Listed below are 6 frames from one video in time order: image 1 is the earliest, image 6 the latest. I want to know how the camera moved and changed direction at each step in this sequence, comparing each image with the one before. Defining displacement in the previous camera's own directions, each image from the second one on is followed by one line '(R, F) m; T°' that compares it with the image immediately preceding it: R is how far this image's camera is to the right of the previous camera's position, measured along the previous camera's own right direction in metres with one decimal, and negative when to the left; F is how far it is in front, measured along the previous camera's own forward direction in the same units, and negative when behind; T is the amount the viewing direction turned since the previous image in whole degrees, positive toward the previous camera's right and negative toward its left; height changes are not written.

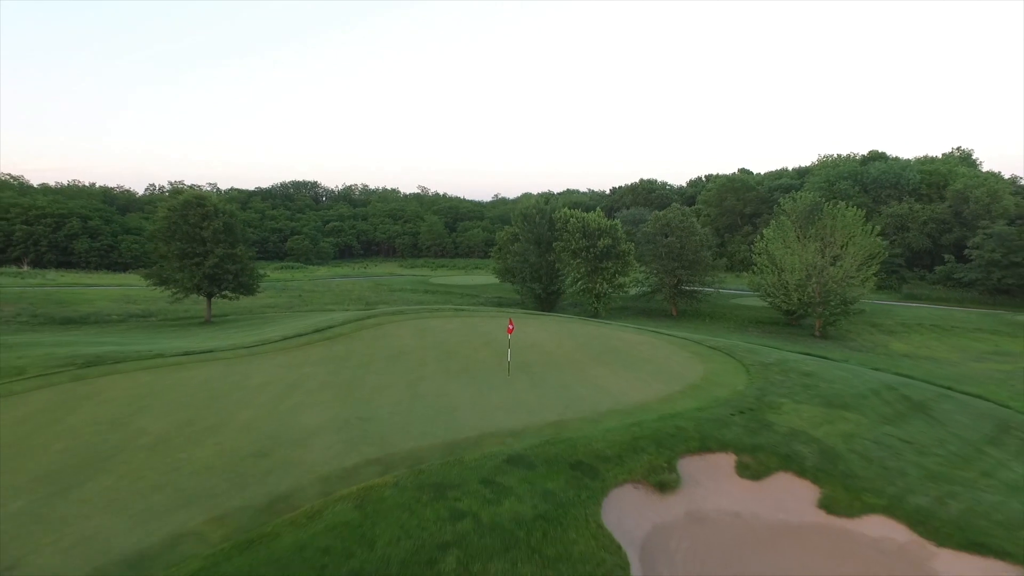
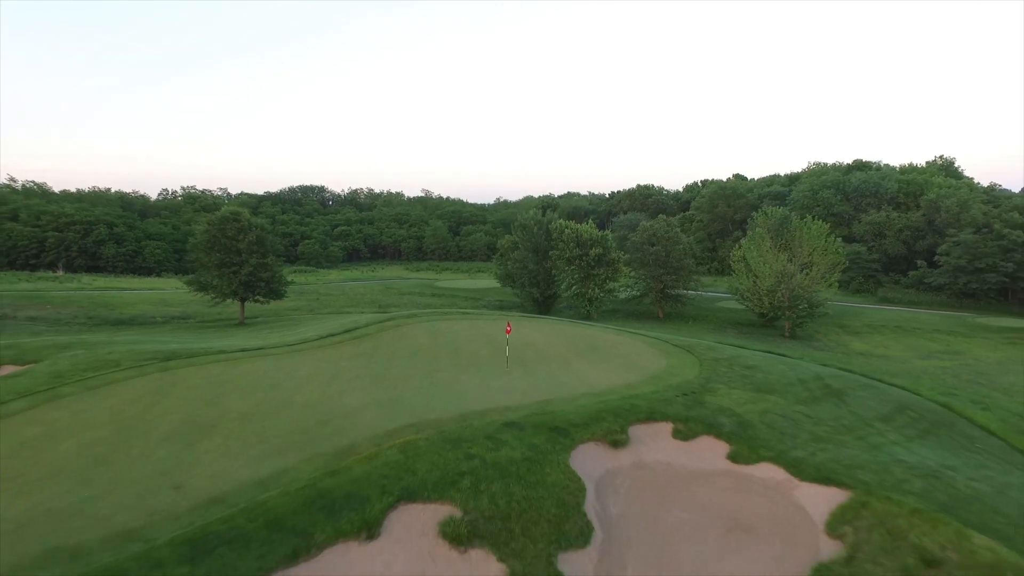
(+0.1, -2.5) m; 0°
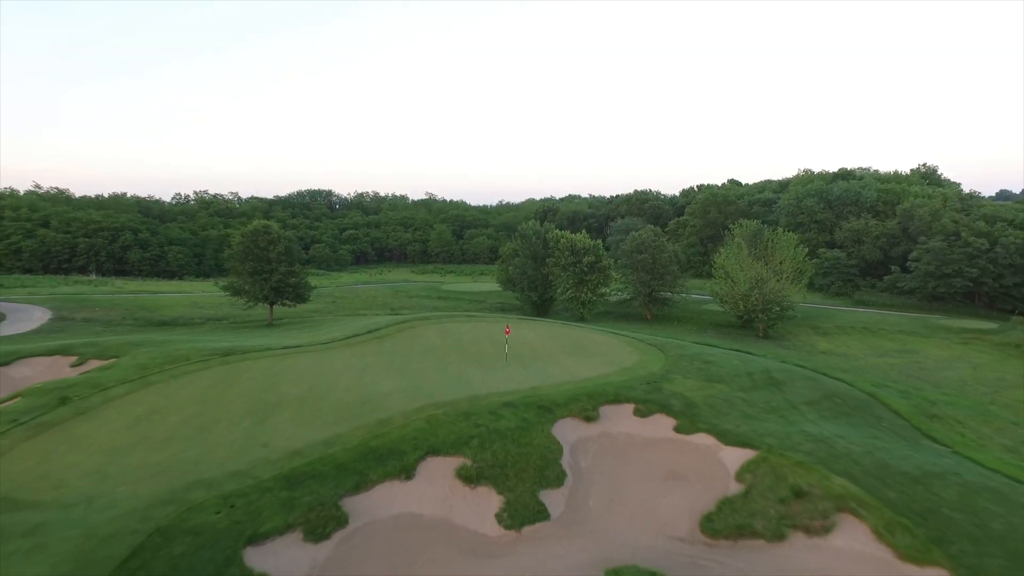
(+0.1, -2.7) m; 0°
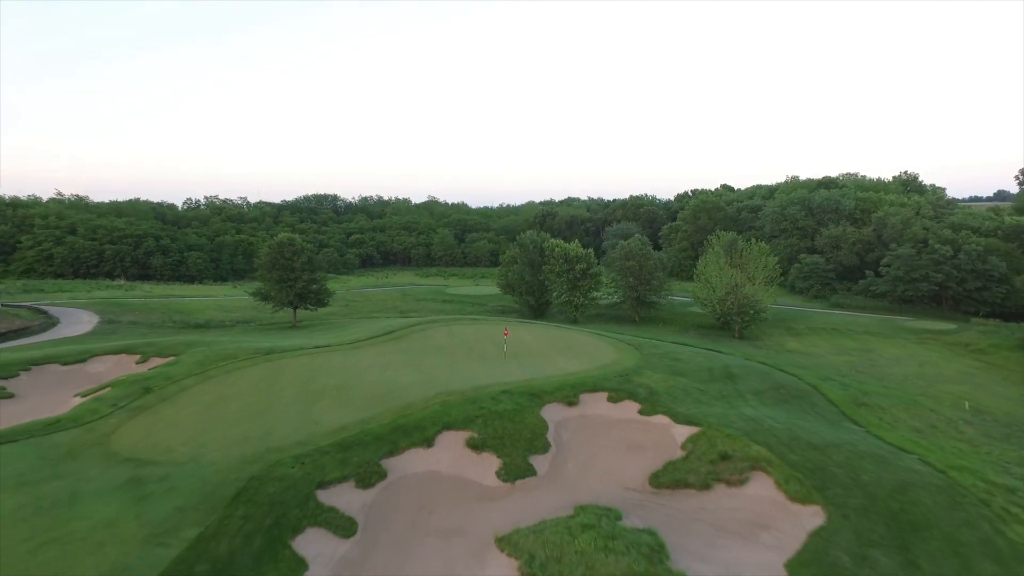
(+0.1, -2.9) m; 0°
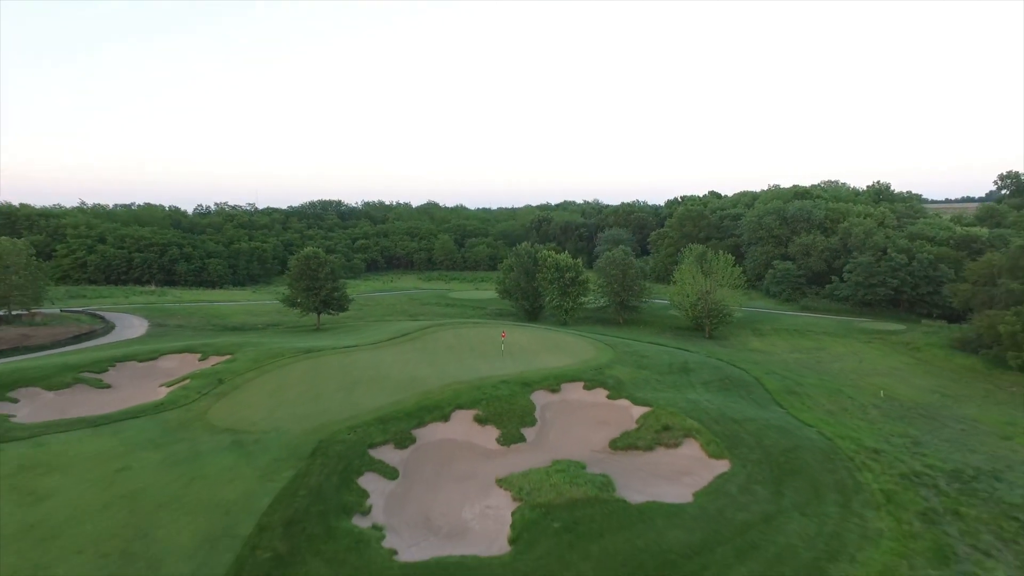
(+0.1, -4.0) m; 0°
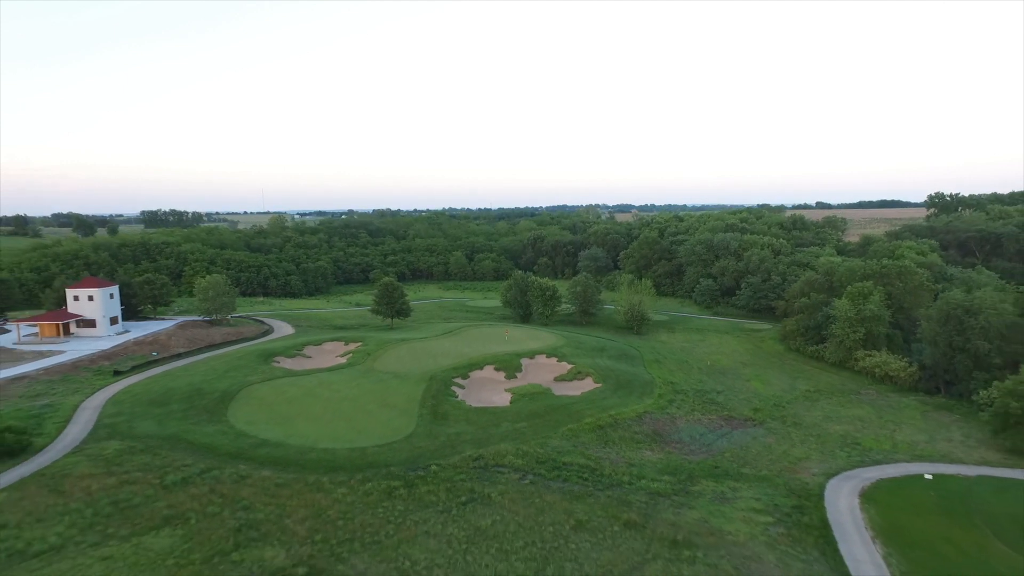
(+0.1, -19.6) m; 0°
